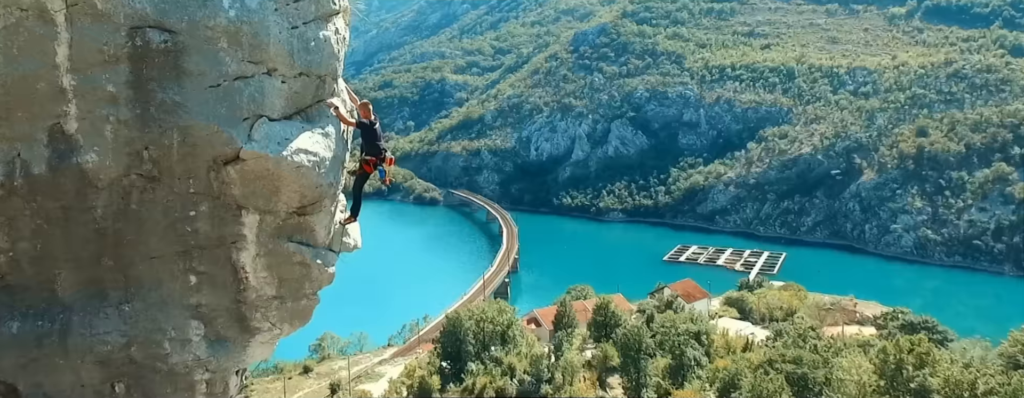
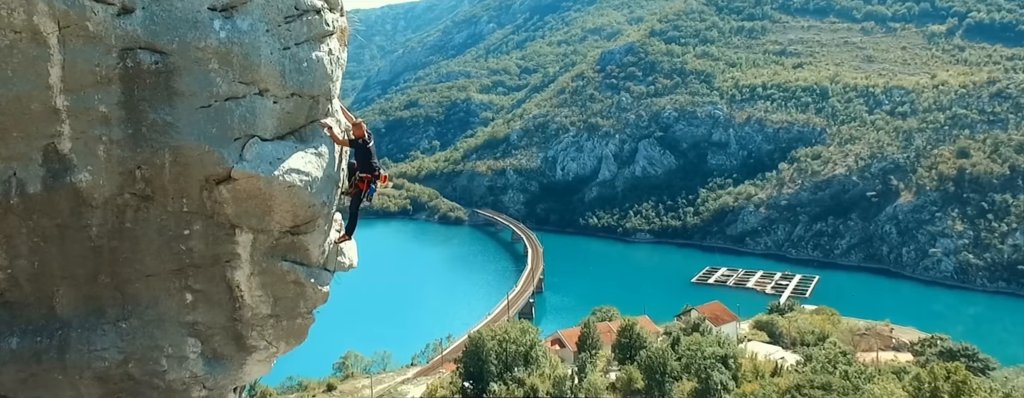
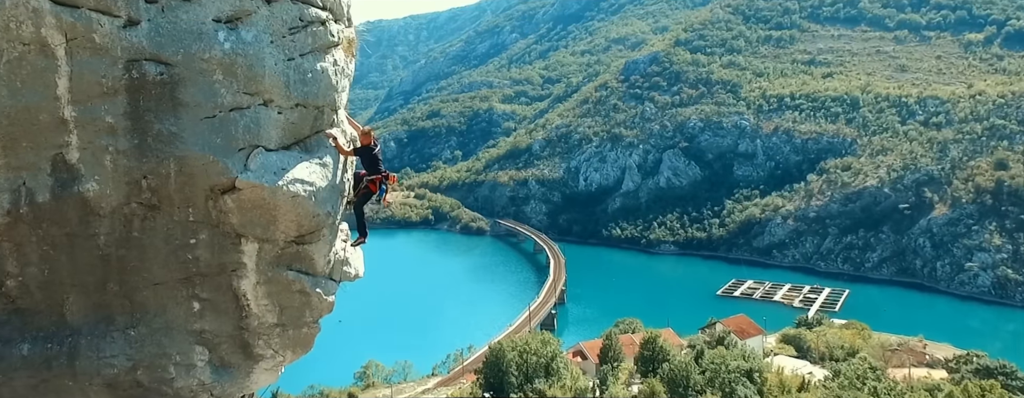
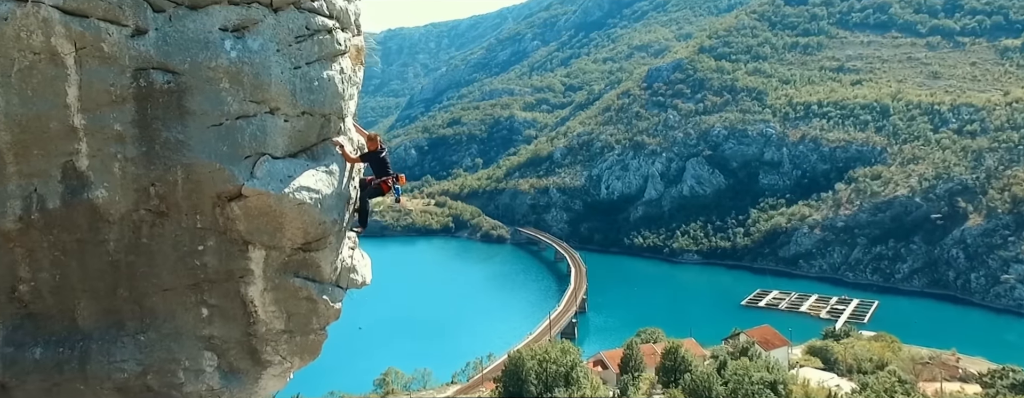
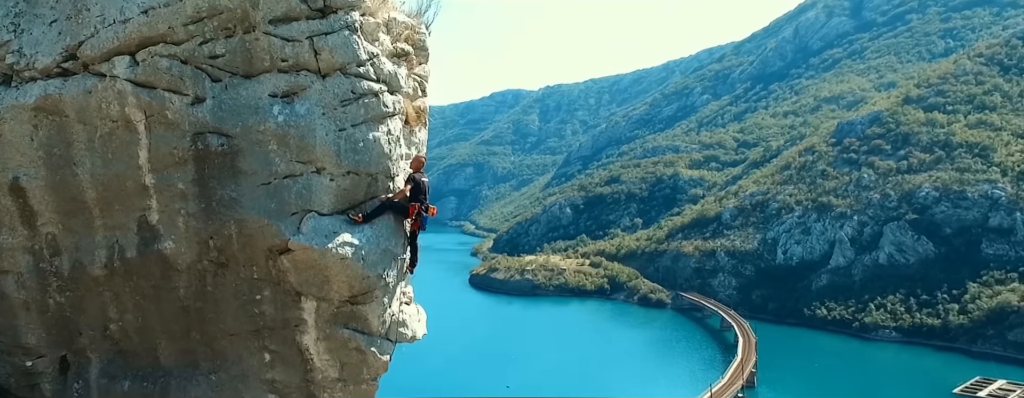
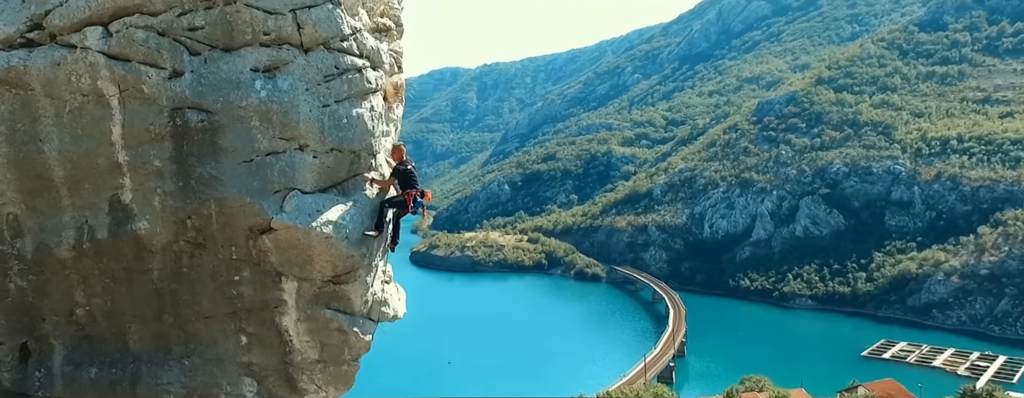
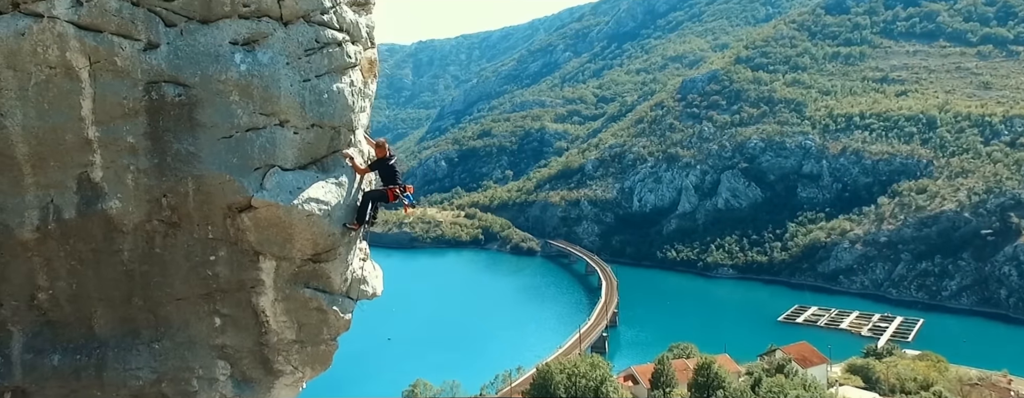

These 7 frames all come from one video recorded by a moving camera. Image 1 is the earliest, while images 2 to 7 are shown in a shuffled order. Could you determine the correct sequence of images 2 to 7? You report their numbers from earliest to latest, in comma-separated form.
2, 3, 4, 7, 6, 5
